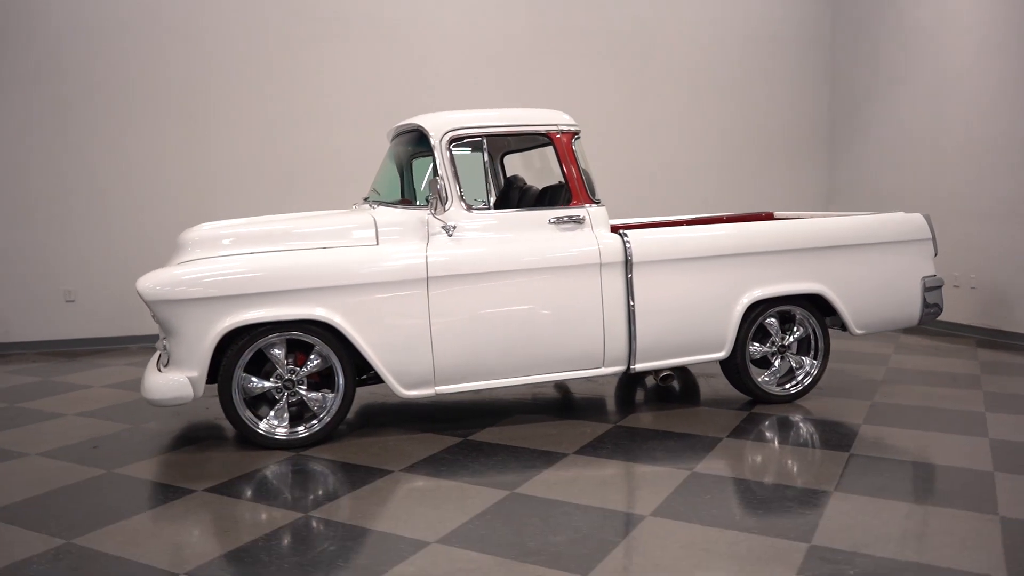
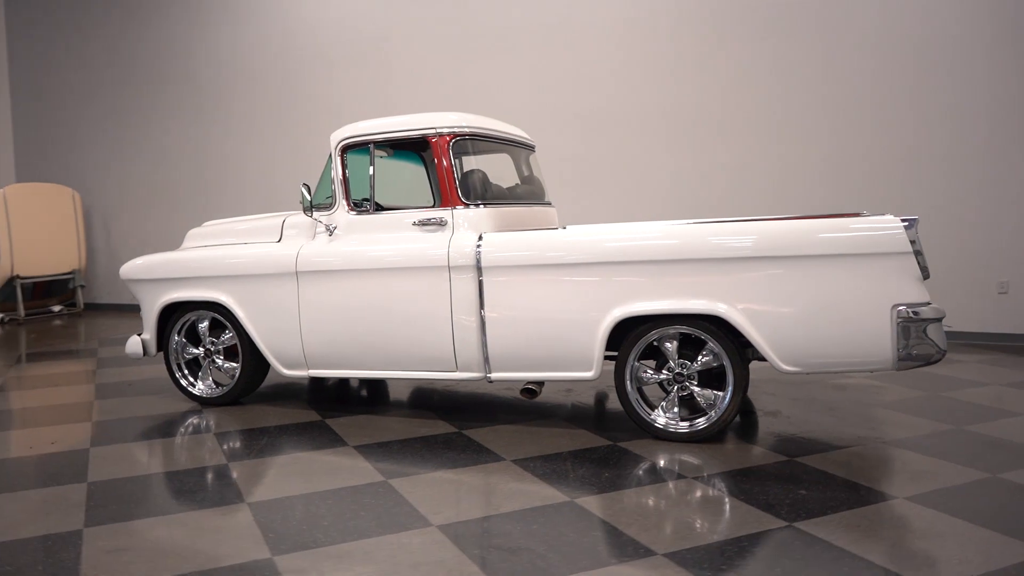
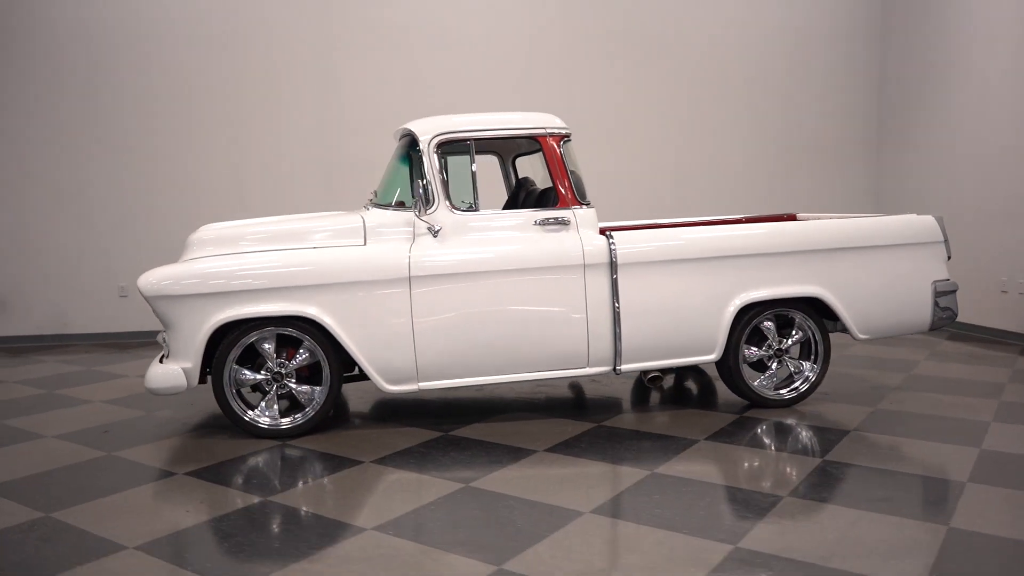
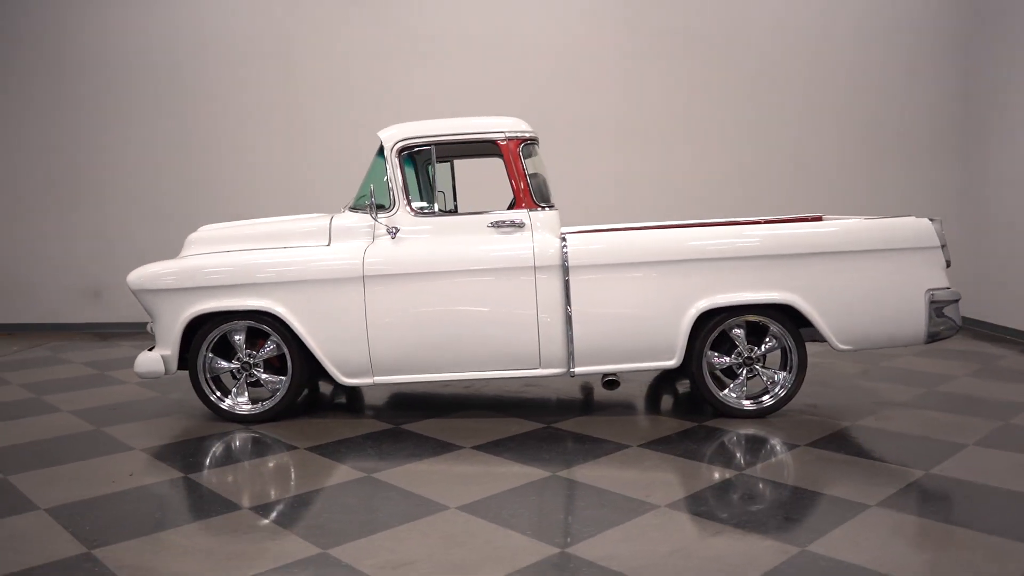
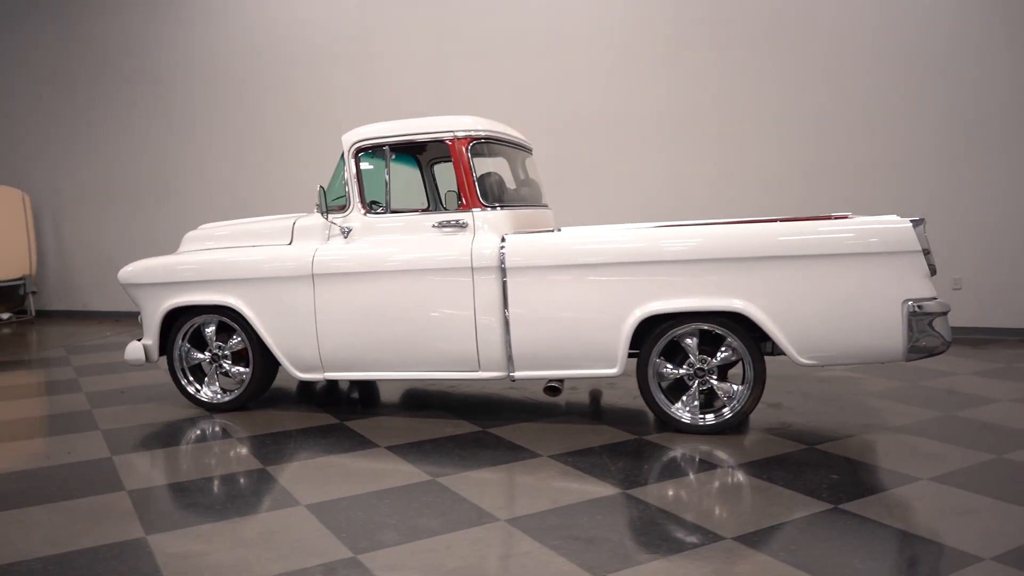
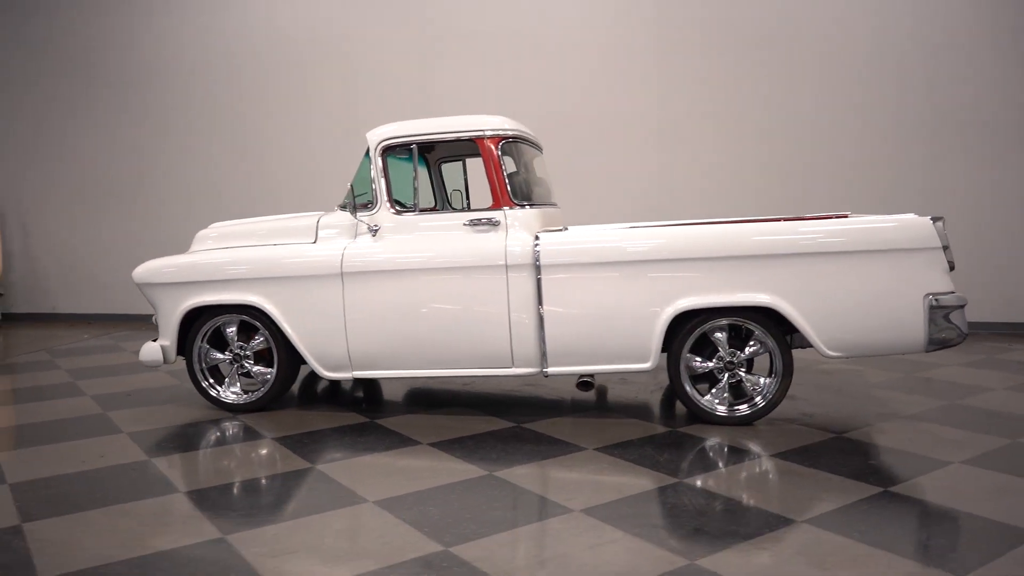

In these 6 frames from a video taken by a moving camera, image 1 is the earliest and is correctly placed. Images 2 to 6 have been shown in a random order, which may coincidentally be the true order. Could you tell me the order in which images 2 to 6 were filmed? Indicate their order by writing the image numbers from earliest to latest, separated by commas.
3, 4, 6, 5, 2
